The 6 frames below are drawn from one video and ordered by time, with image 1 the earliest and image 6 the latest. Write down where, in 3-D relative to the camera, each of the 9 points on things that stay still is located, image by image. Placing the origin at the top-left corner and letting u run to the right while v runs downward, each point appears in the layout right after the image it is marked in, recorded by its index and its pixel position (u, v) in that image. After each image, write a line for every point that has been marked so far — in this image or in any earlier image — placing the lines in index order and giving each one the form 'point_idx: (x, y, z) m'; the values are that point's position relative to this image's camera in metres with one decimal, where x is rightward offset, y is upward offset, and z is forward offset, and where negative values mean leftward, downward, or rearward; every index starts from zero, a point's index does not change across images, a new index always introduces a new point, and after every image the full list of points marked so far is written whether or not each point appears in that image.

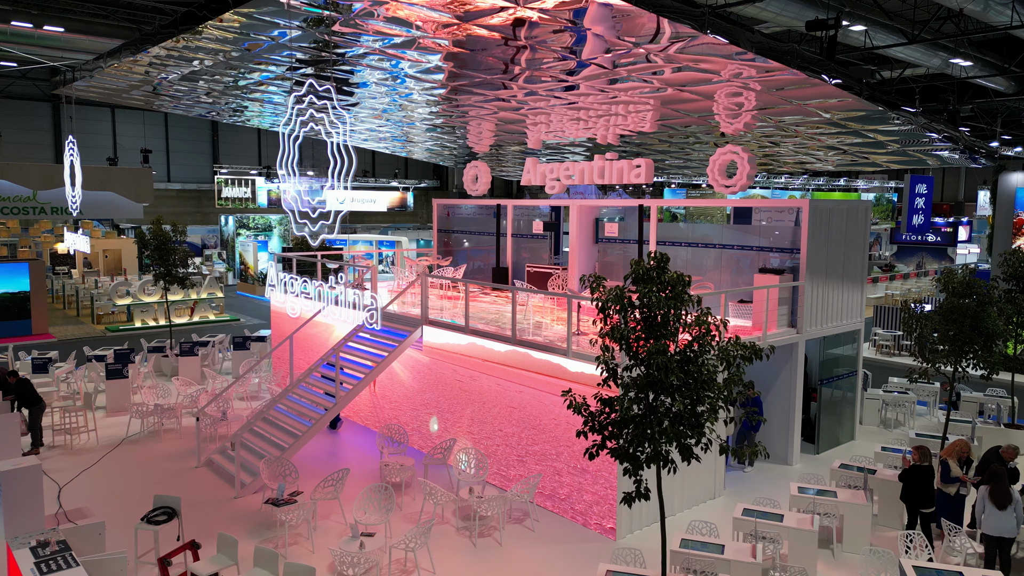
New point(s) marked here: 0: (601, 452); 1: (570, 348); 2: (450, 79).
0: (+0.6, -1.1, +4.9) m
1: (+0.7, -0.7, +8.0) m
2: (-0.8, +2.9, +9.9) m
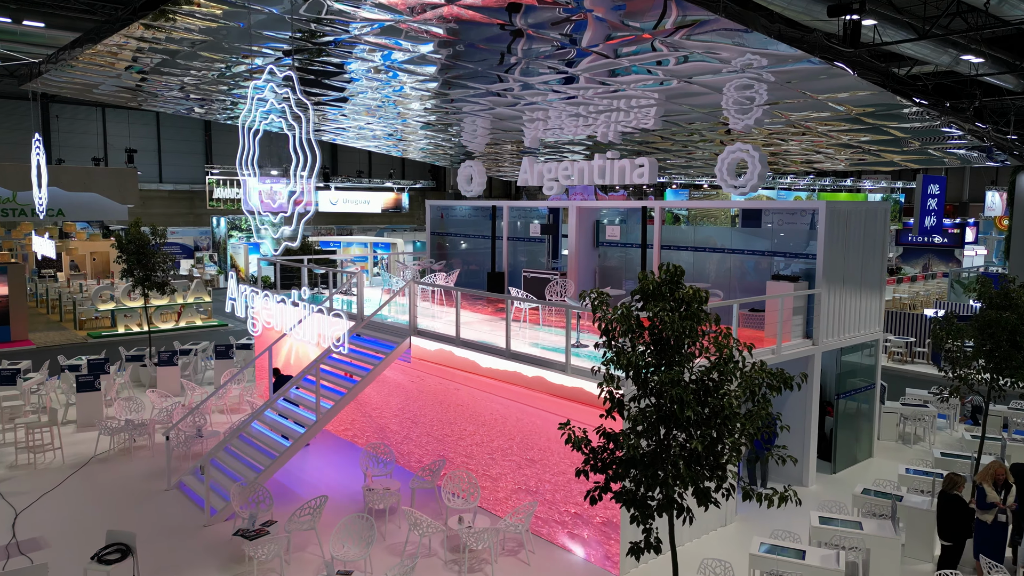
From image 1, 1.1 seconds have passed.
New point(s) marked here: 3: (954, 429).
0: (+0.5, -1.2, +4.3) m
1: (+0.6, -0.8, +7.4) m
2: (-0.9, +2.8, +9.2) m
3: (+7.0, -2.2, +11.3) m
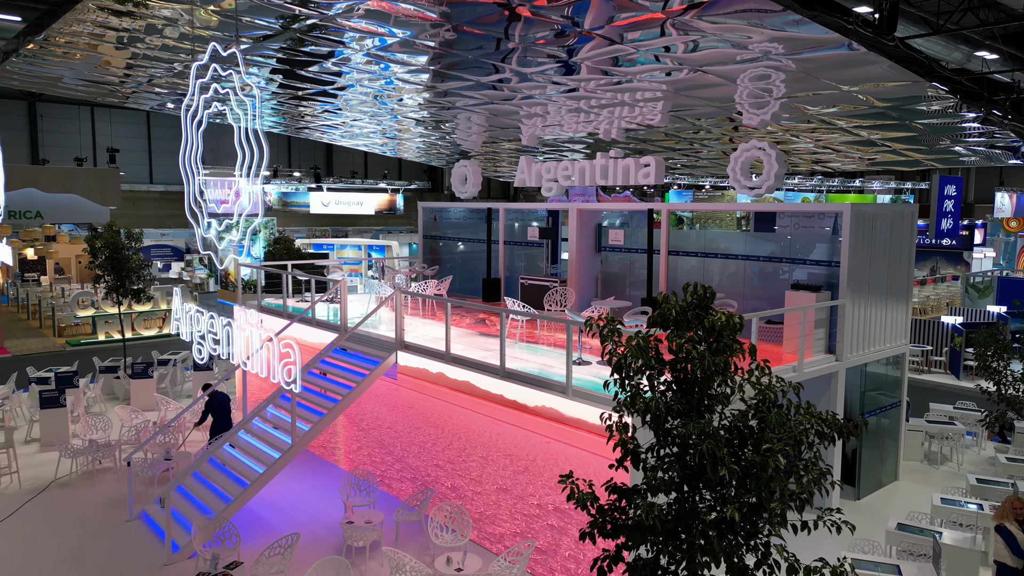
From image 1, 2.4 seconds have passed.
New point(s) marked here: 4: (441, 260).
0: (+0.5, -1.3, +3.5) m
1: (+0.5, -0.9, +6.6) m
2: (-0.9, +2.7, +8.4) m
3: (+6.9, -2.4, +10.6) m
4: (-1.5, +0.6, +14.7) m
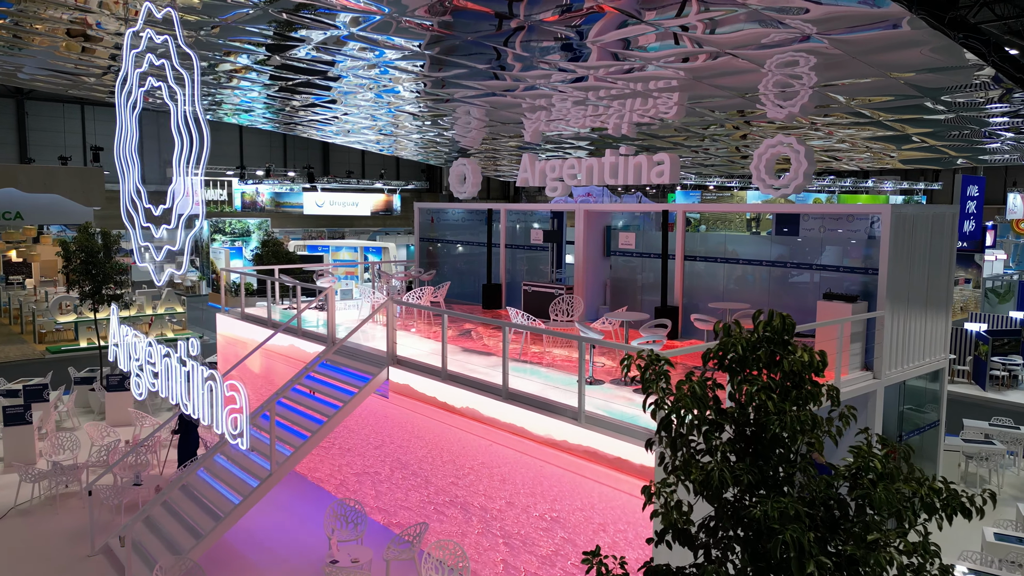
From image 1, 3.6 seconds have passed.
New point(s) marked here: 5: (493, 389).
0: (+0.5, -1.4, +2.7) m
1: (+0.6, -1.0, +5.8) m
2: (-0.9, +2.6, +7.6) m
3: (+7.0, -2.5, +9.8) m
4: (-1.4, +0.5, +13.9) m
5: (-0.2, -0.9, +6.7) m
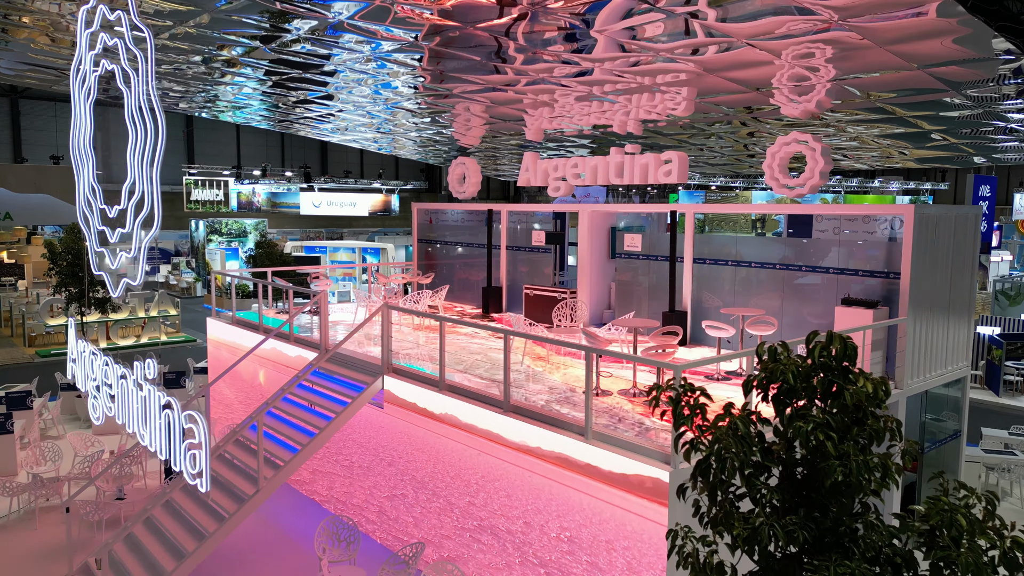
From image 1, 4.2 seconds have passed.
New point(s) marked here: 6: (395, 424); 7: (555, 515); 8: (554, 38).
0: (+0.6, -1.5, +2.3) m
1: (+0.6, -1.0, +5.4) m
2: (-0.9, +2.5, +7.2) m
3: (+7.0, -2.5, +9.4) m
4: (-1.4, +0.4, +13.5) m
5: (-0.2, -1.0, +6.3) m
6: (-1.2, -1.4, +7.4) m
7: (+0.2, -1.9, +5.9) m
8: (+0.4, +2.3, +6.8) m
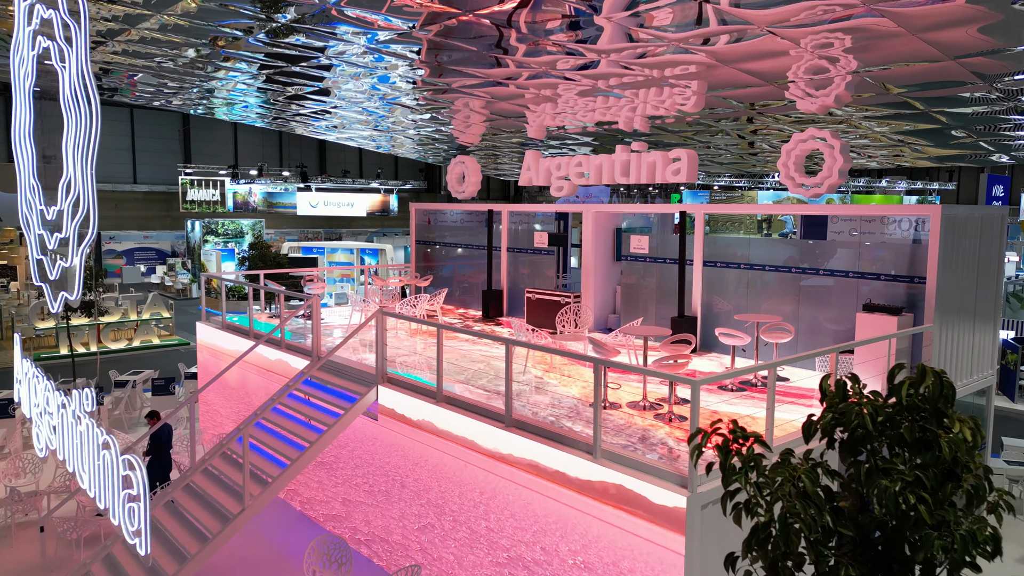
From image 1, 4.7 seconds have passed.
0: (+0.6, -1.5, +1.9) m
1: (+0.6, -1.1, +5.0) m
2: (-0.9, +2.5, +6.8) m
3: (+7.0, -2.6, +9.0) m
4: (-1.4, +0.4, +13.1) m
5: (-0.2, -1.0, +5.9) m
6: (-1.2, -1.4, +7.0) m
7: (+0.3, -1.9, +5.5) m
8: (+0.4, +2.3, +6.4) m
